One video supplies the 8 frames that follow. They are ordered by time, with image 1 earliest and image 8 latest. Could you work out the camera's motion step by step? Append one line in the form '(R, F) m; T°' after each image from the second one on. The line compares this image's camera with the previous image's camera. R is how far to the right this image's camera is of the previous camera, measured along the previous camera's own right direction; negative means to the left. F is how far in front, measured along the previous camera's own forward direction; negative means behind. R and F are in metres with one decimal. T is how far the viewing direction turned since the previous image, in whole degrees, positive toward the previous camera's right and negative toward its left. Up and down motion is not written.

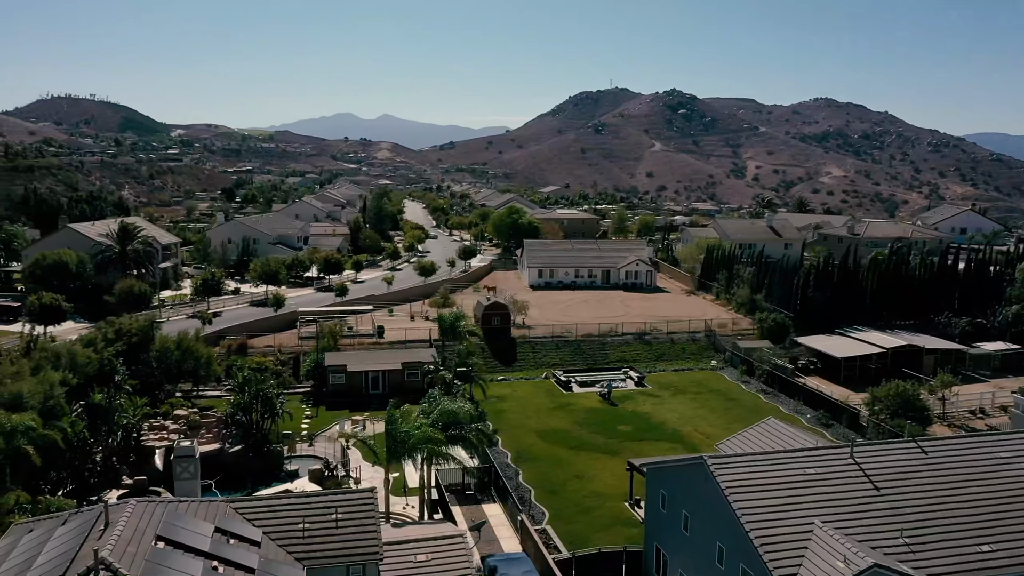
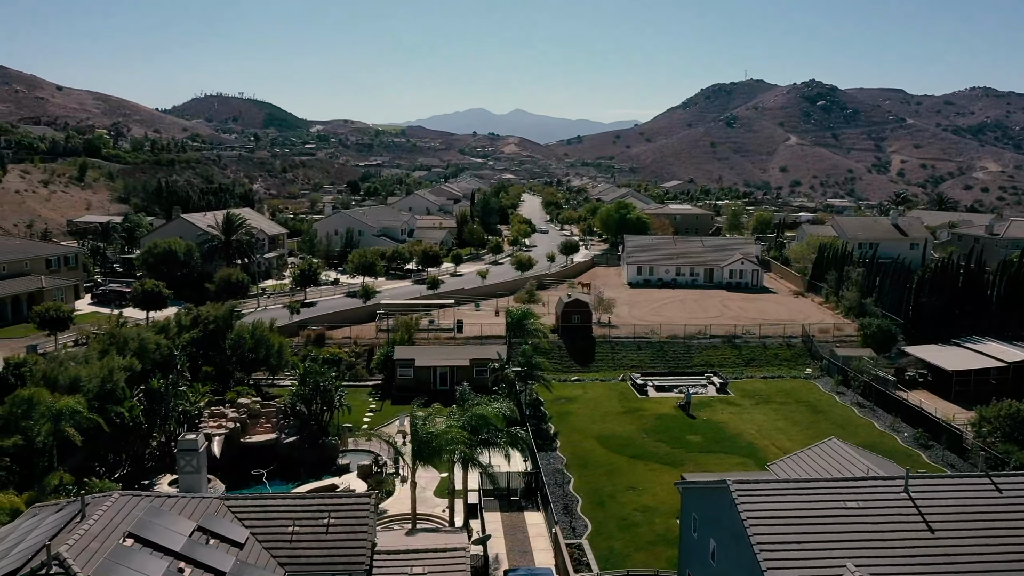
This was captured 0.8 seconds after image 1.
(+3.6, +2.3) m; -9°
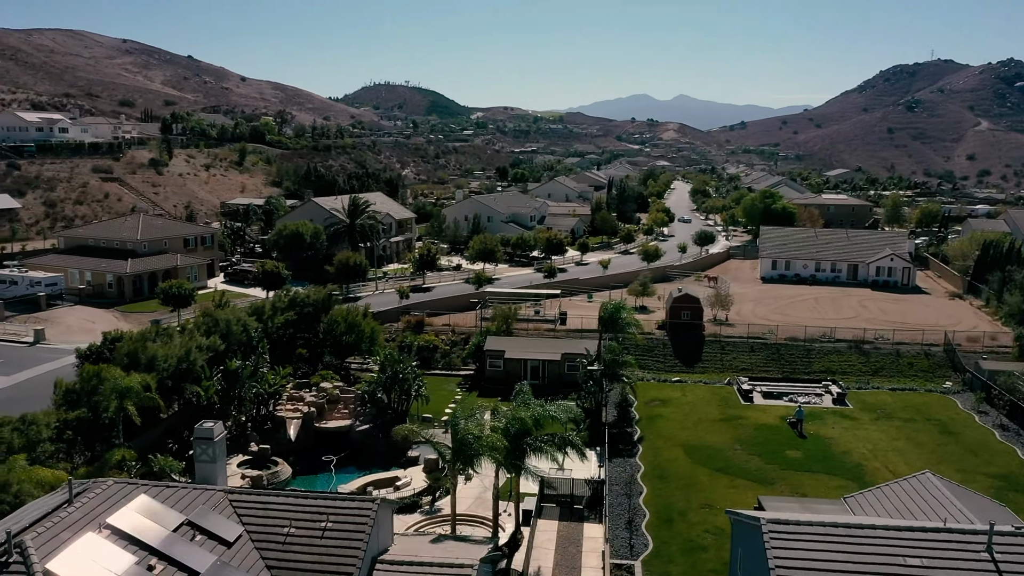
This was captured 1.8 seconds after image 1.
(+3.9, +2.9) m; -11°
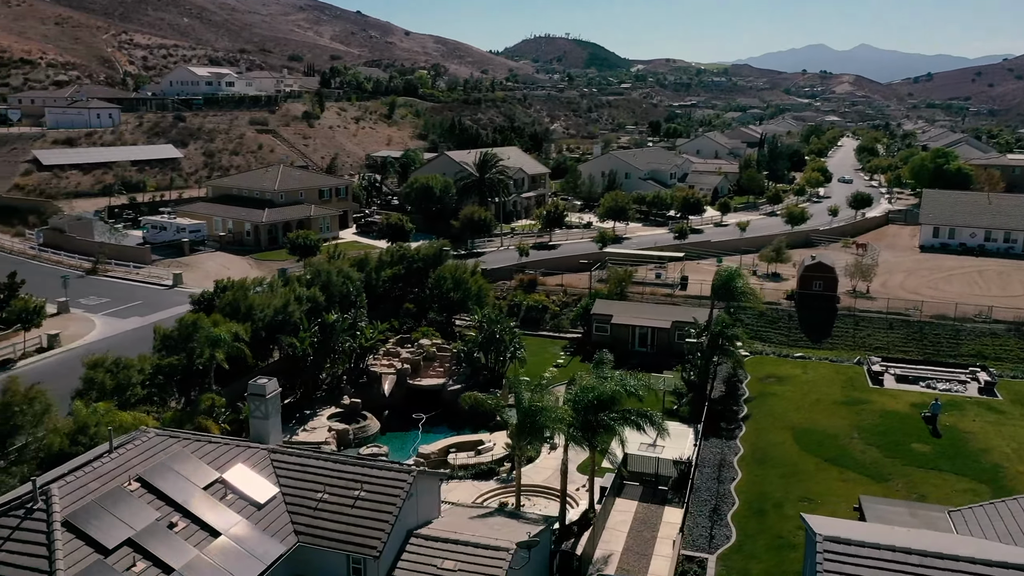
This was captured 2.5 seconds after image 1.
(+2.8, +2.3) m; -11°
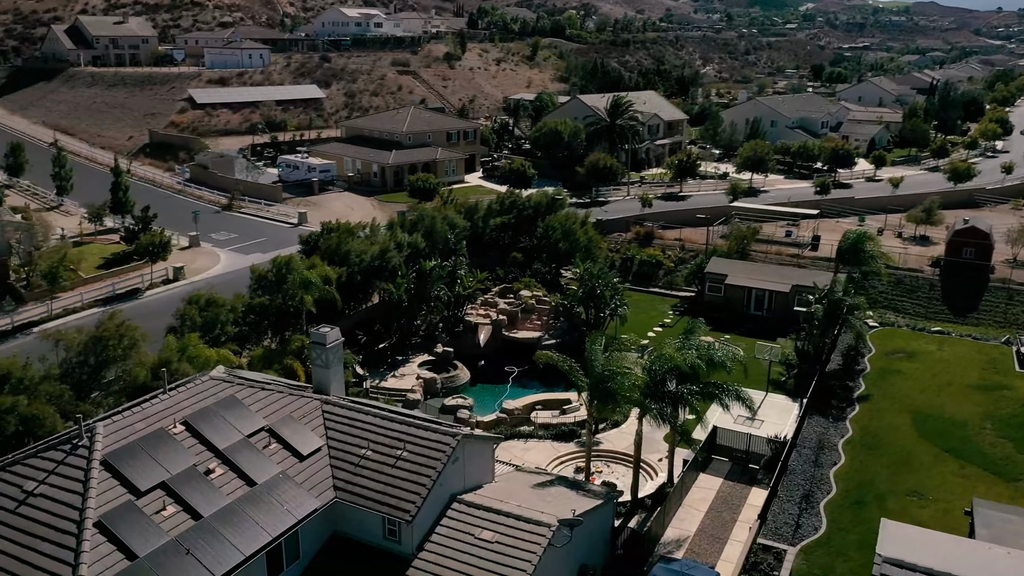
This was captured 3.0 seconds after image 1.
(+2.3, +1.9) m; -10°
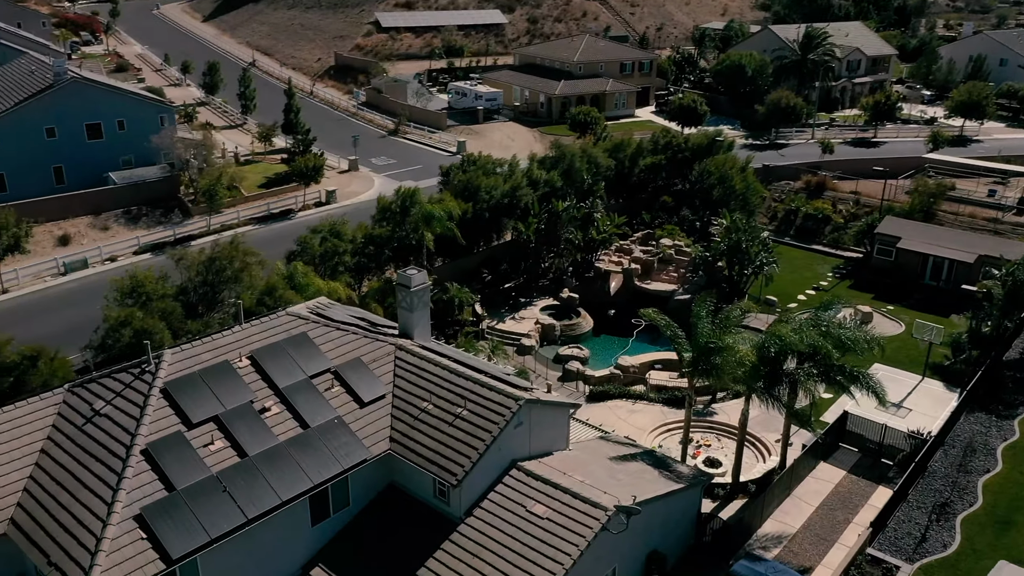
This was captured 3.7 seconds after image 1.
(+2.7, +2.2) m; -13°
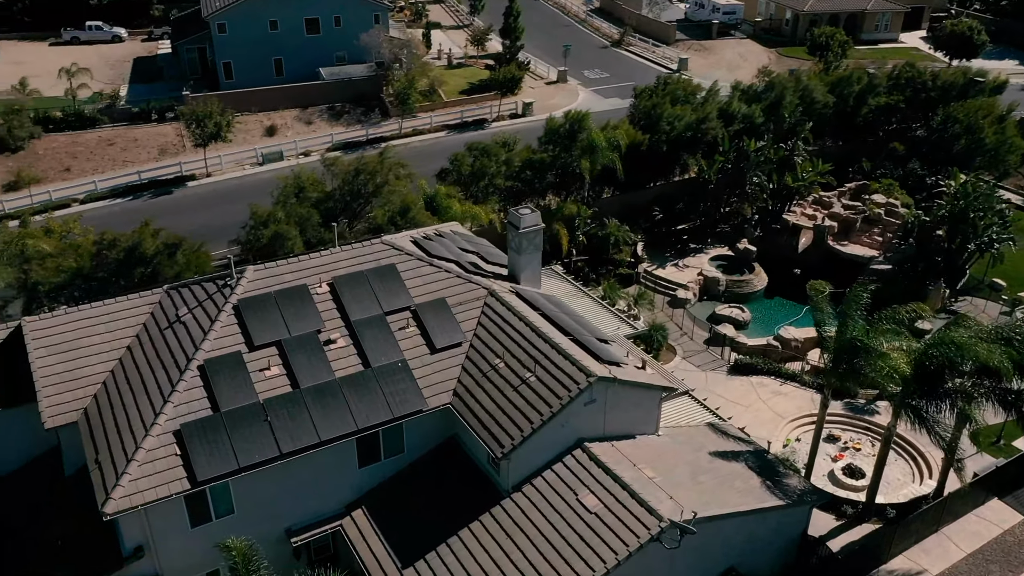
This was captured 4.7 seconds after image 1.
(+3.4, +2.9) m; -16°
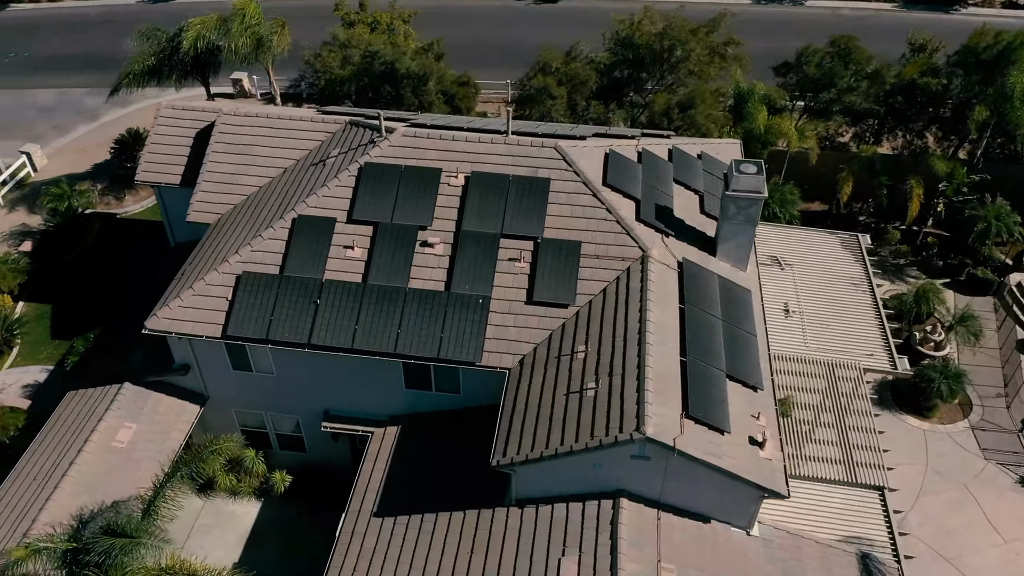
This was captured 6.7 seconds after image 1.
(+5.6, +6.5) m; -30°
